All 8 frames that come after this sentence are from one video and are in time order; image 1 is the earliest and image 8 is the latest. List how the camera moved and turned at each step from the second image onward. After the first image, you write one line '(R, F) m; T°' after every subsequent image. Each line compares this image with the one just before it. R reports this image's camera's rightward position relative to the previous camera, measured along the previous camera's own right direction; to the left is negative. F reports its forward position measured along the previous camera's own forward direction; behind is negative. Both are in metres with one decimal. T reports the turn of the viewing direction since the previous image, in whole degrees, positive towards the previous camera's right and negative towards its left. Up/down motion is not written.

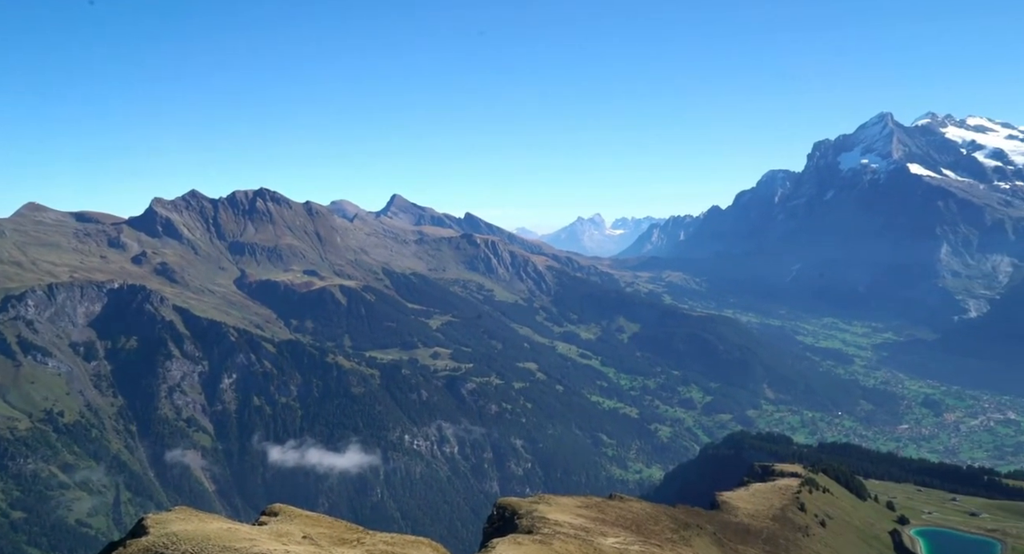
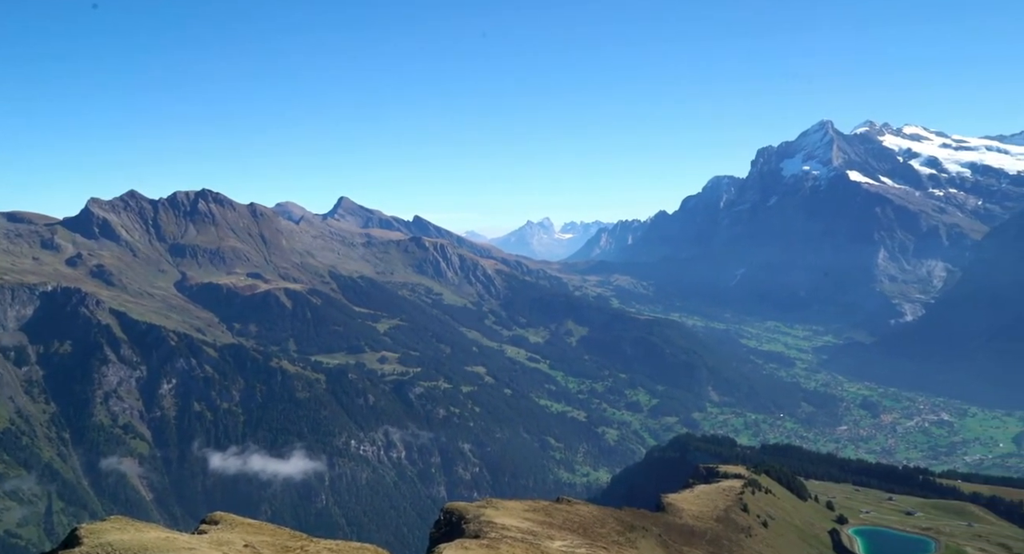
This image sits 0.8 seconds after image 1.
(+2.3, -1.3) m; +3°
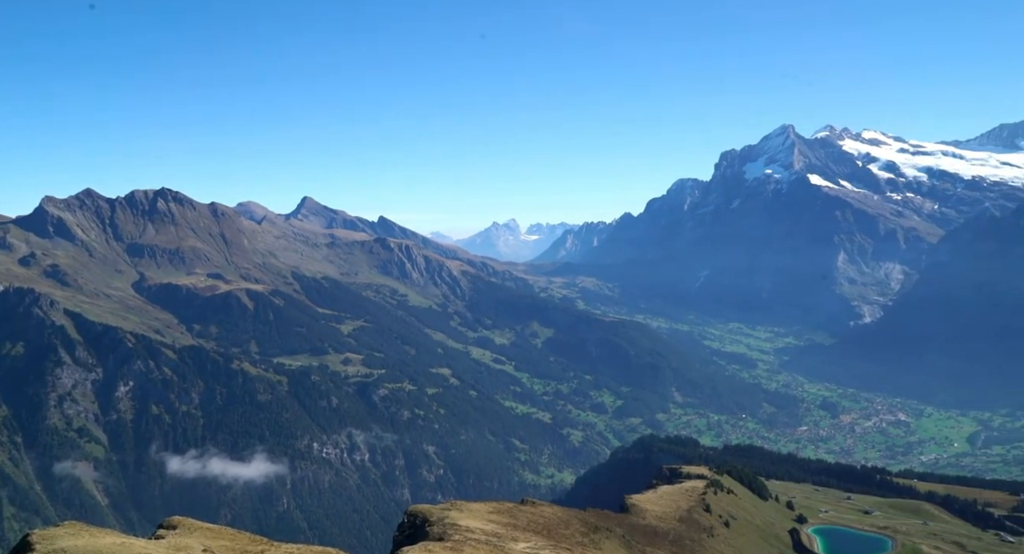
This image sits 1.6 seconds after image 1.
(+2.2, -0.5) m; +2°
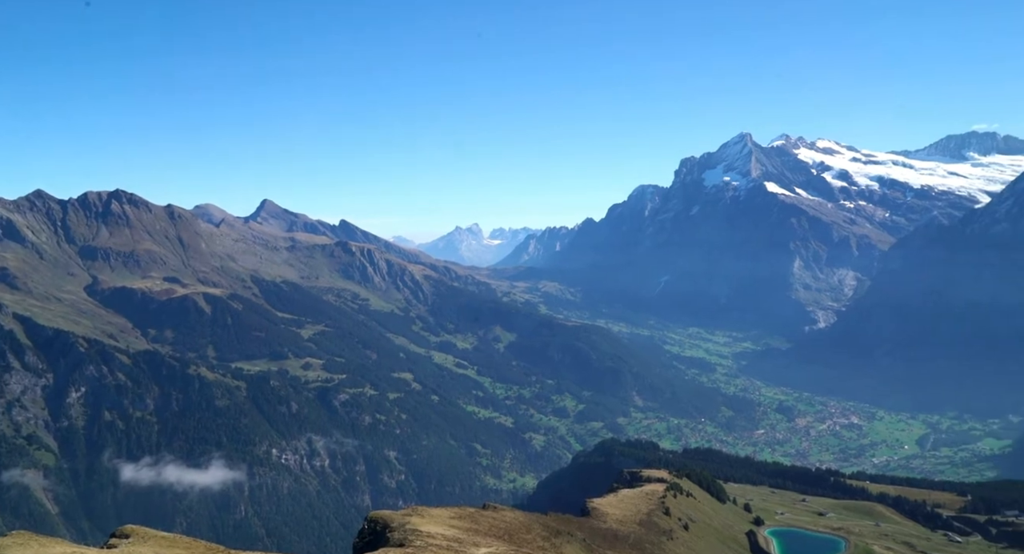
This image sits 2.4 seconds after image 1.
(+2.2, -3.2) m; +2°
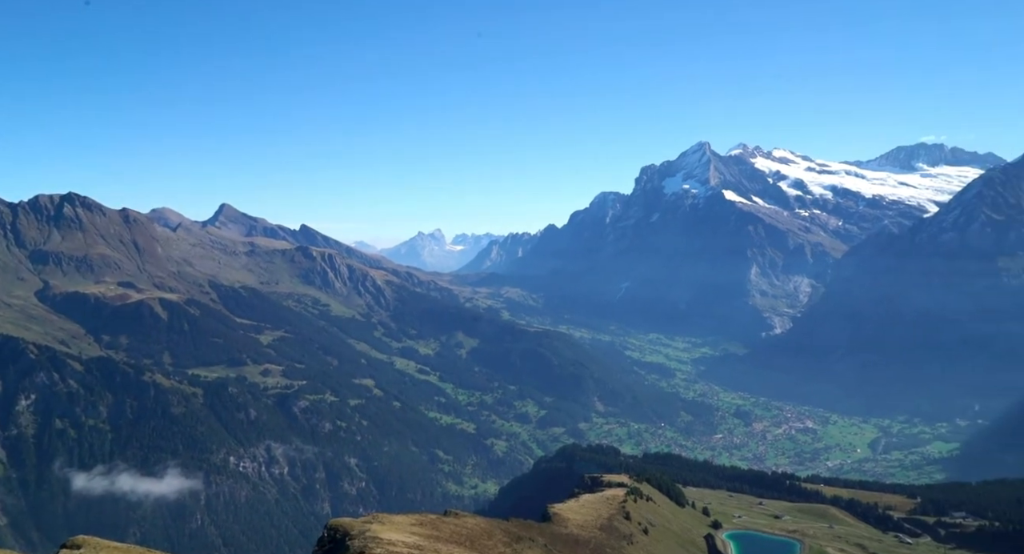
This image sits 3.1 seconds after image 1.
(+2.1, -2.2) m; +2°
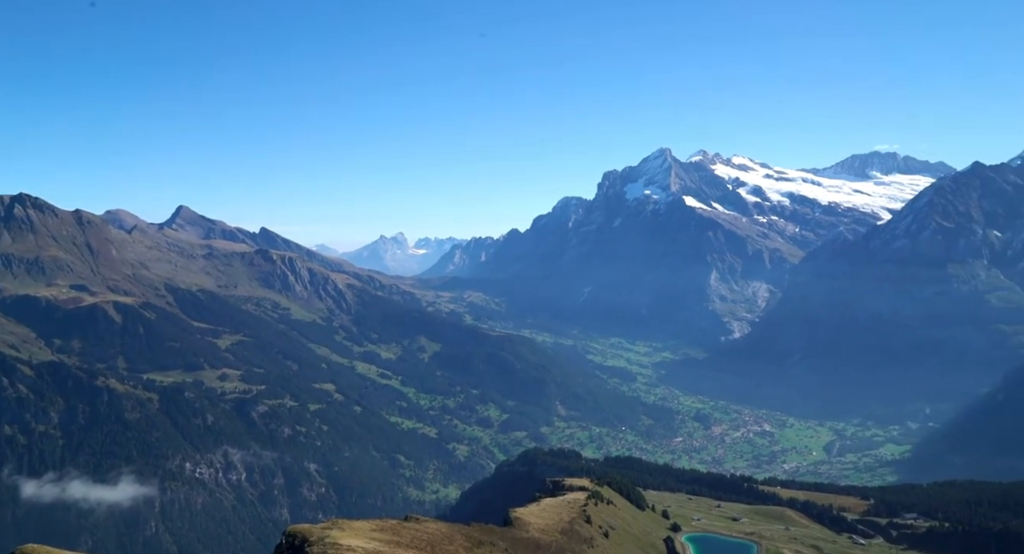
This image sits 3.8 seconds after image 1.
(+2.2, -0.4) m; +2°
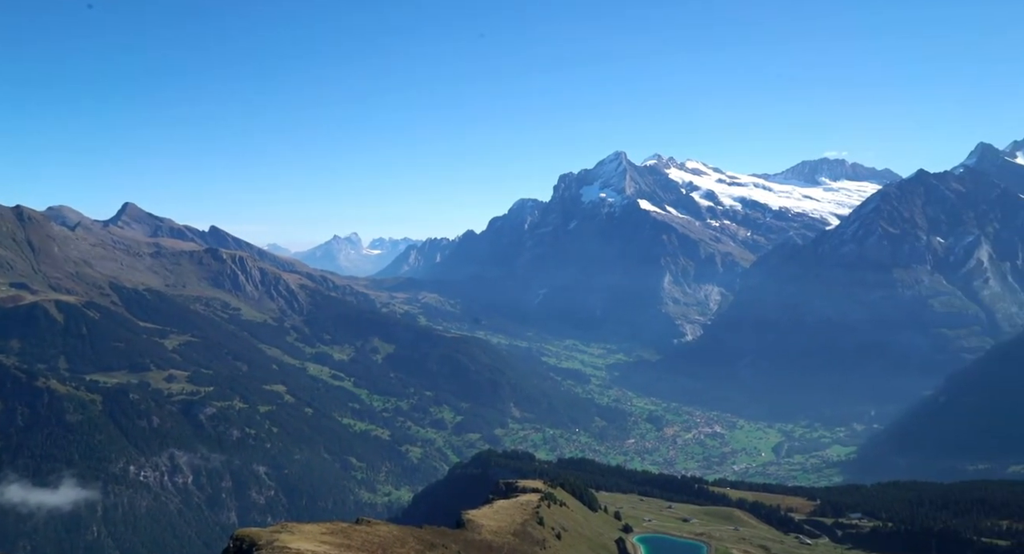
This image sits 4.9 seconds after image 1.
(+2.2, +1.3) m; +2°
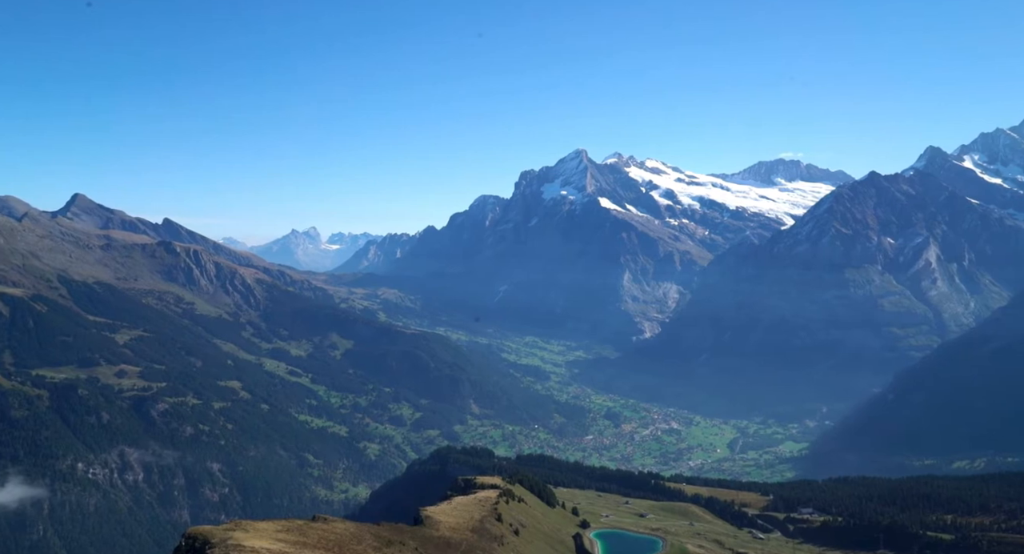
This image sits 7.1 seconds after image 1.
(+2.1, +1.3) m; +2°
